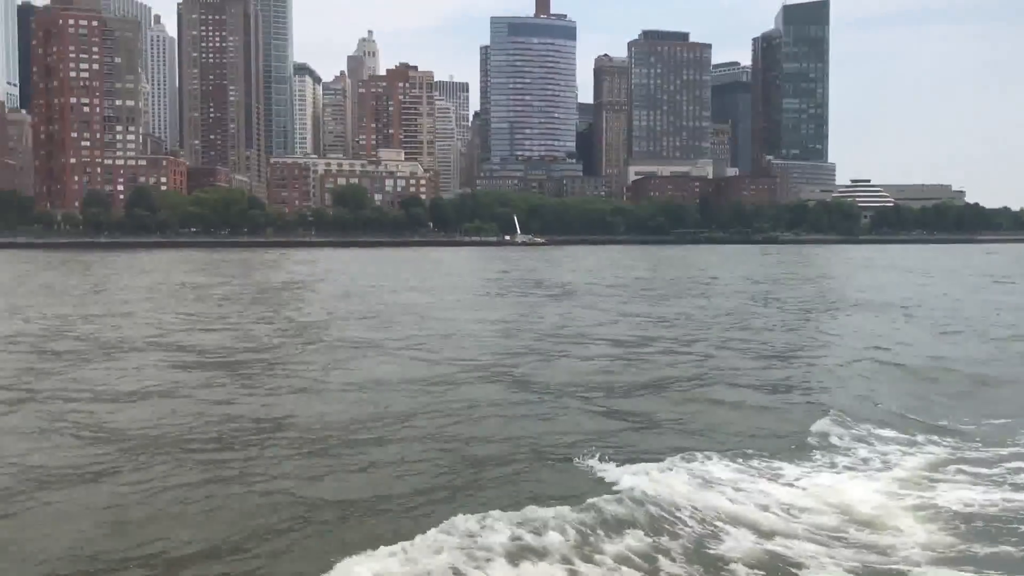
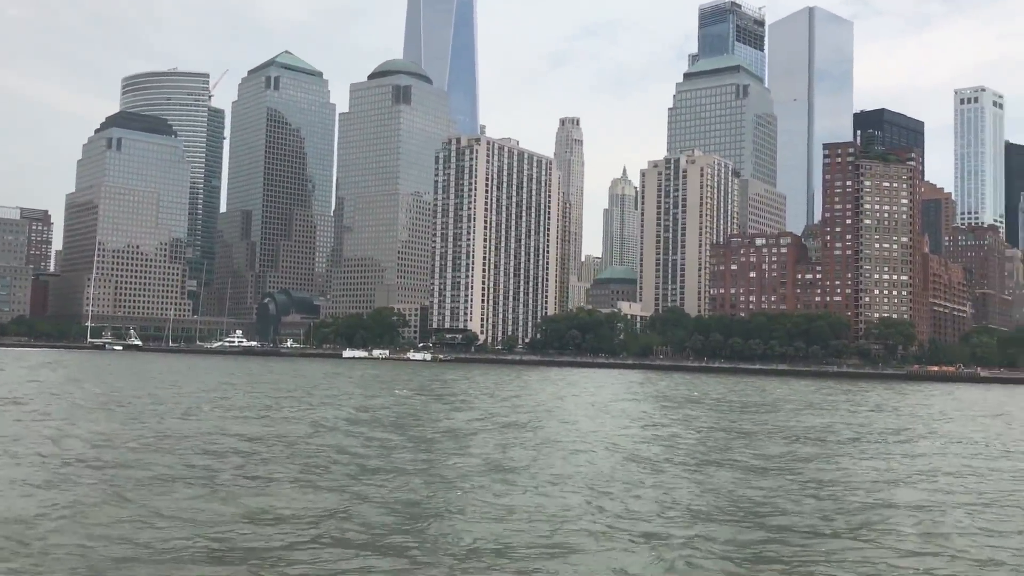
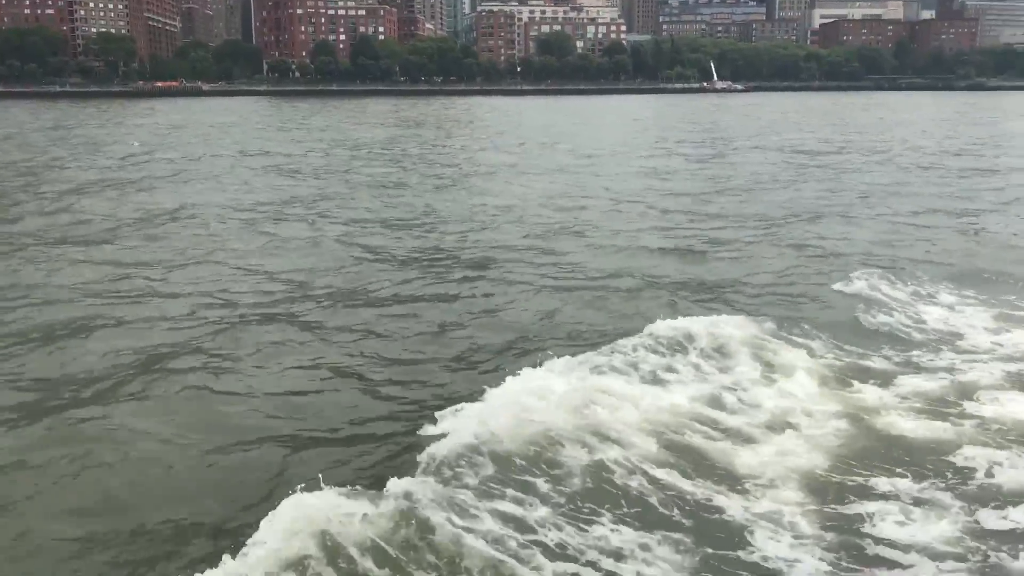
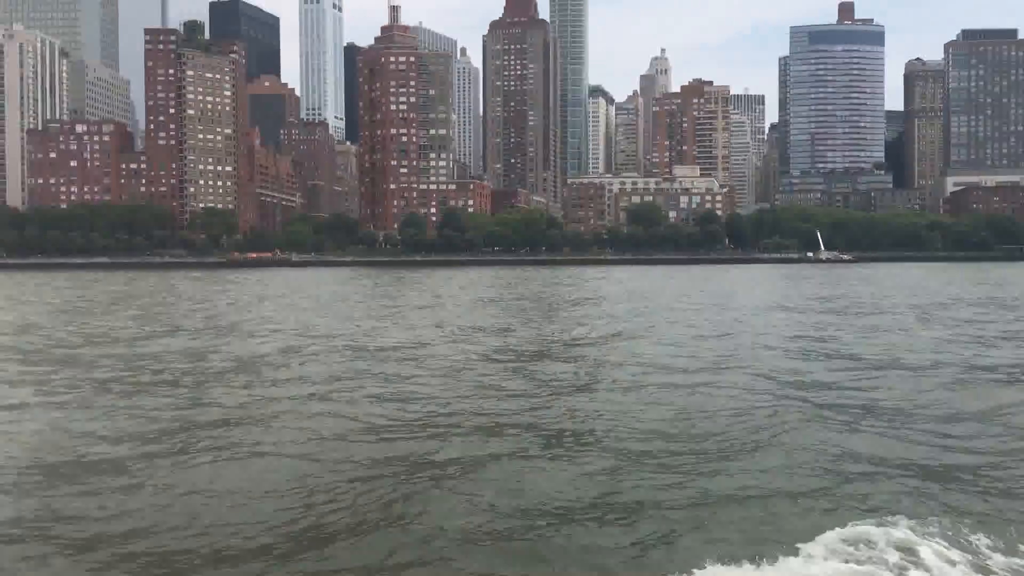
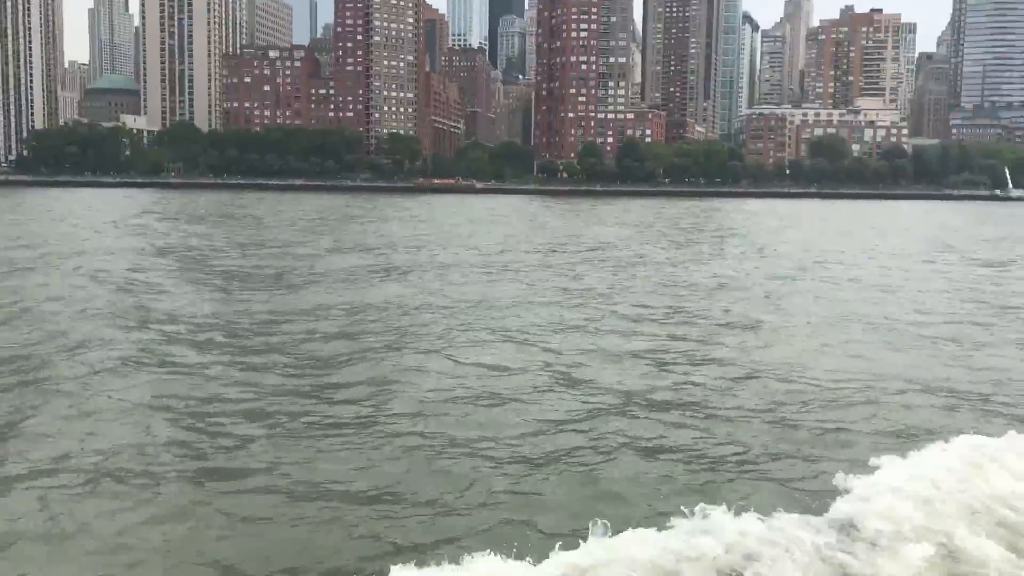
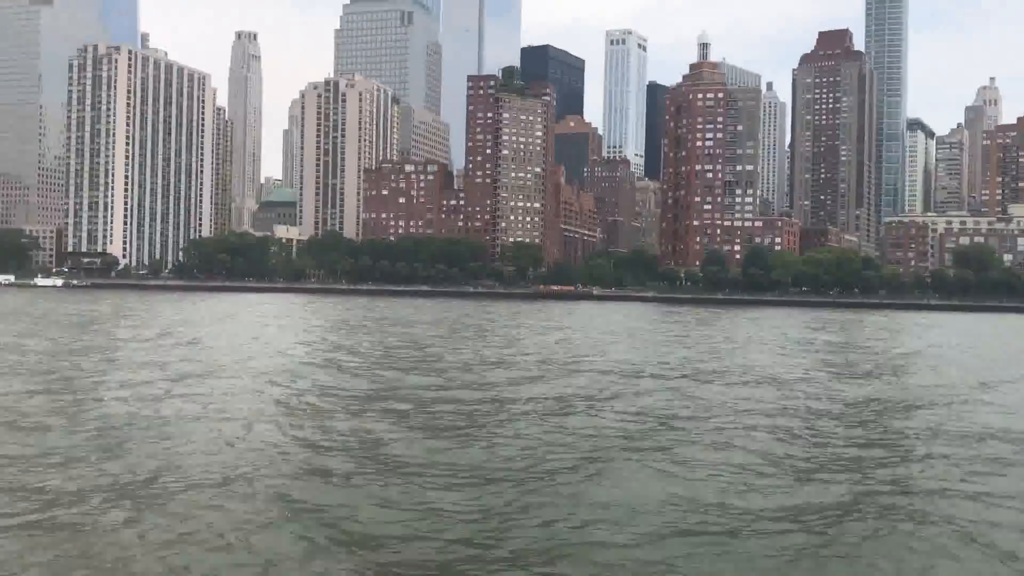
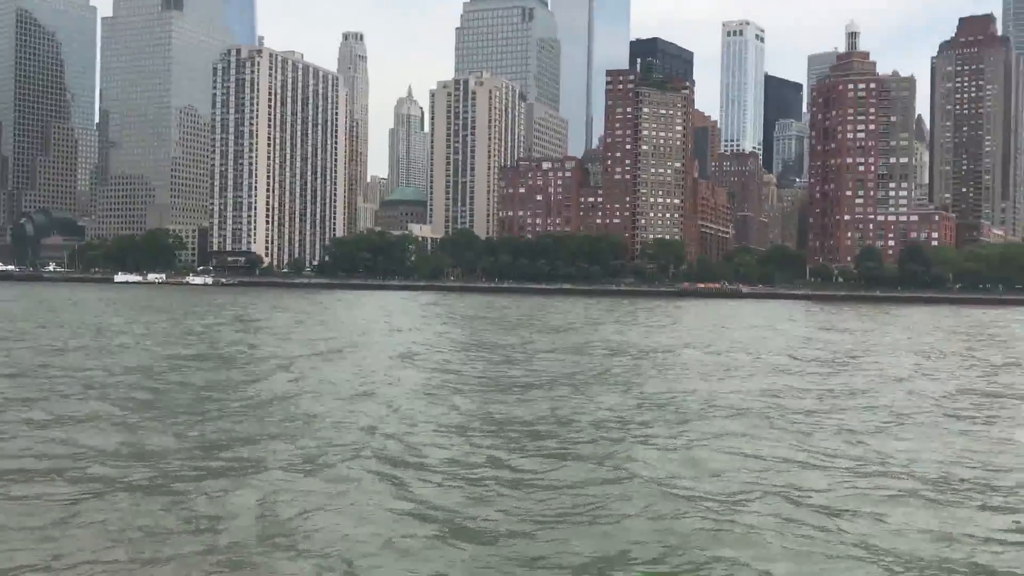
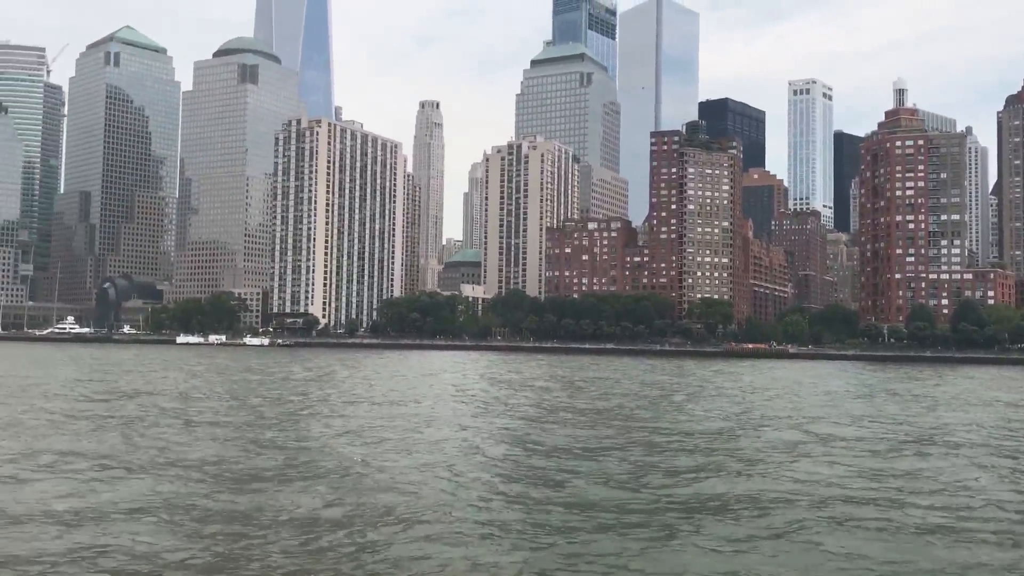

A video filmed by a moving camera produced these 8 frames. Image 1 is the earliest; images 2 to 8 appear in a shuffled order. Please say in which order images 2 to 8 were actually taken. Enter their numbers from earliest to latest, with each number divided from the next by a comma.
4, 6, 8, 2, 7, 5, 3
